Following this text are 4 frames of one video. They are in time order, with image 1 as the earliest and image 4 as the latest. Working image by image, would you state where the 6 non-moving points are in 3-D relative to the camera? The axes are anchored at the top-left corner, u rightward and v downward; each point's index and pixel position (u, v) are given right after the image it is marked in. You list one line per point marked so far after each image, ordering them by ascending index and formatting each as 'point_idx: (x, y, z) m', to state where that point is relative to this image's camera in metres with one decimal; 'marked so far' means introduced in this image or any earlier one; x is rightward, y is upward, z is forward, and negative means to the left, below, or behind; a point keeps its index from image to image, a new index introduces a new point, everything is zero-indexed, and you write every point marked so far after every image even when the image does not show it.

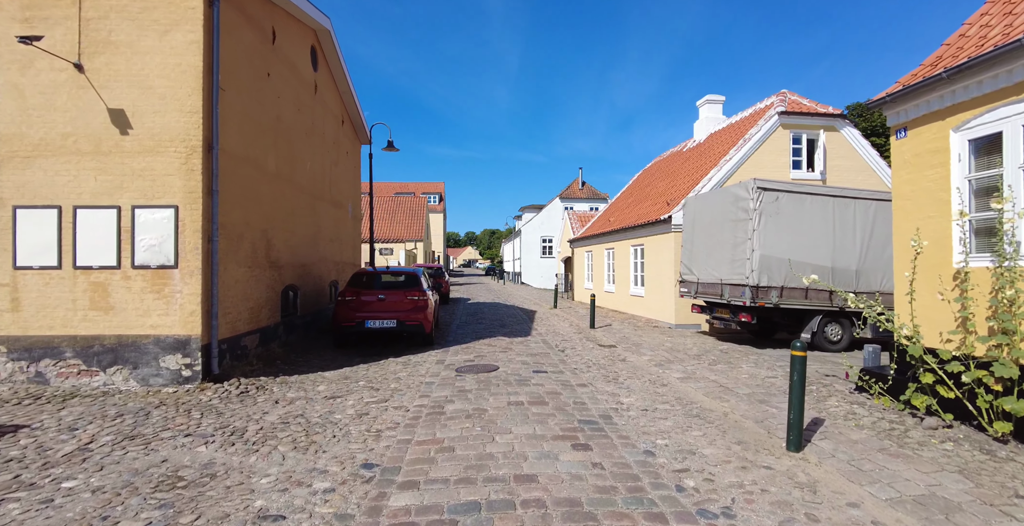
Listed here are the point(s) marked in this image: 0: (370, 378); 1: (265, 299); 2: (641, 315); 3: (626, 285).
0: (-2.0, -1.7, +6.7) m
1: (-4.2, -0.6, +8.0) m
2: (+3.7, -1.5, +13.1) m
3: (+3.6, -0.7, +14.2) m
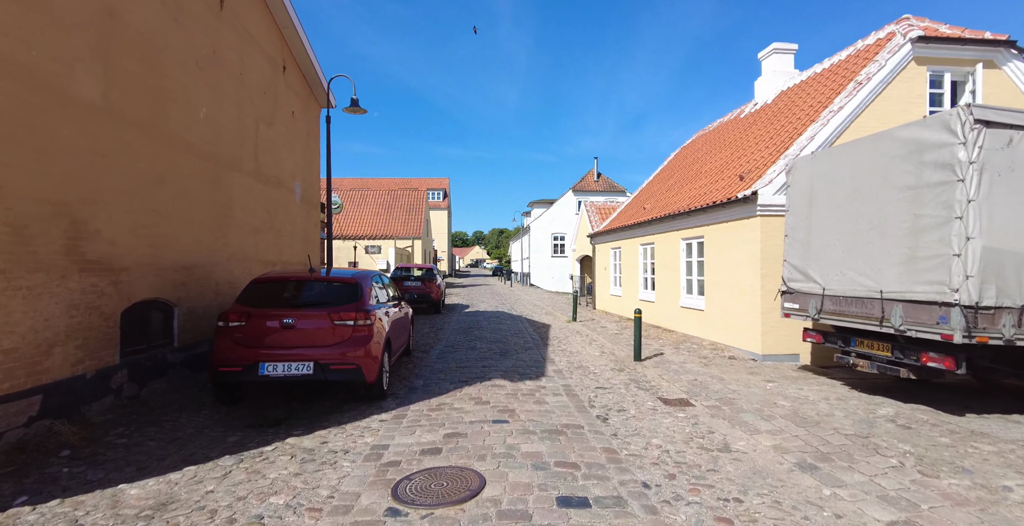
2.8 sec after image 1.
0: (-2.0, -1.7, +3.1) m
1: (-4.2, -0.6, +4.4) m
2: (+3.8, -1.5, +9.4) m
3: (+3.7, -0.7, +10.5) m
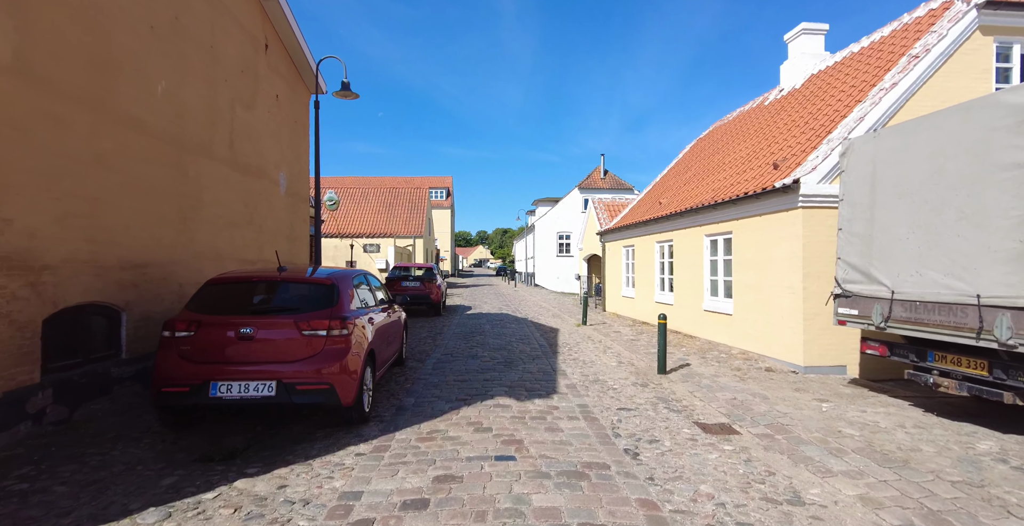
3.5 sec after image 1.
0: (-2.0, -1.7, +2.2) m
1: (-4.1, -0.6, +3.5) m
2: (+3.9, -1.4, +8.4) m
3: (+3.8, -0.7, +9.5) m
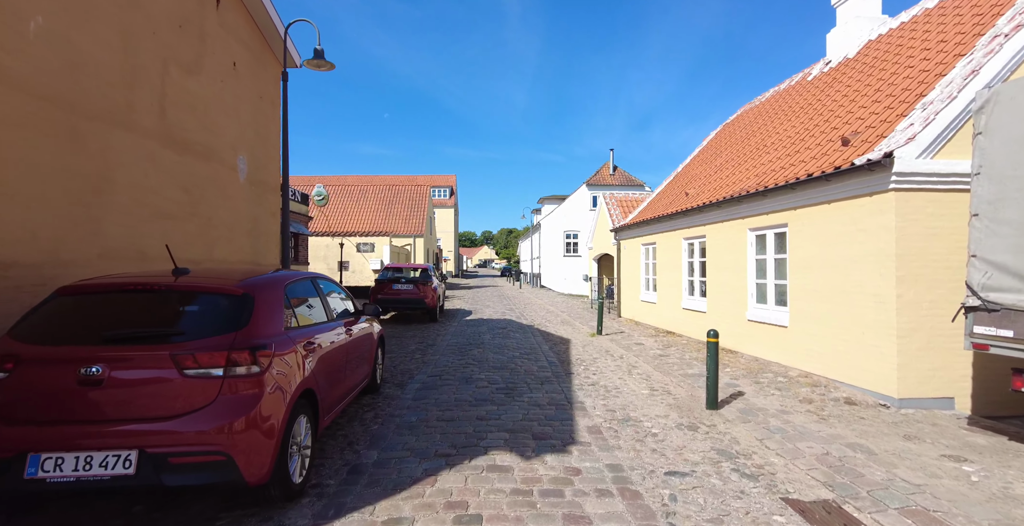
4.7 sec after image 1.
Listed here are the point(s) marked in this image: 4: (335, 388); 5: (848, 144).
0: (-2.0, -1.7, +0.6) m
1: (-4.1, -0.6, +1.9) m
2: (+4.0, -1.4, +6.8) m
3: (+3.9, -0.7, +7.9) m
4: (-1.7, -1.2, +4.5) m
5: (+4.5, +1.6, +6.3) m
